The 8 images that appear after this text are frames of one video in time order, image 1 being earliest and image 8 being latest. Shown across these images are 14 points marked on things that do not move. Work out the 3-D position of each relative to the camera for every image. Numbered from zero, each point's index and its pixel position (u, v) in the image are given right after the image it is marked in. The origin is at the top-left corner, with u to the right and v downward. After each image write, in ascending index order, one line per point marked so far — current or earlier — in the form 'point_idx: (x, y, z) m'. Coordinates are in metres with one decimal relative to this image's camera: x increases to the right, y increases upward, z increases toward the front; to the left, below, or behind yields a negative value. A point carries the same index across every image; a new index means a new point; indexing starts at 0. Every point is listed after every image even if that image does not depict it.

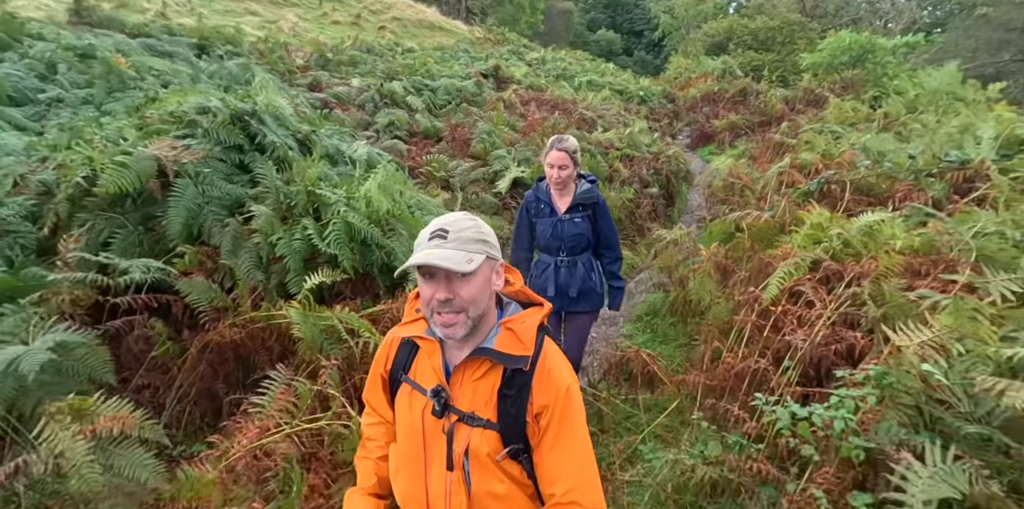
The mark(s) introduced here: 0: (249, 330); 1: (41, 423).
0: (-1.7, -0.5, +3.7) m
1: (-2.2, -0.8, +2.8) m
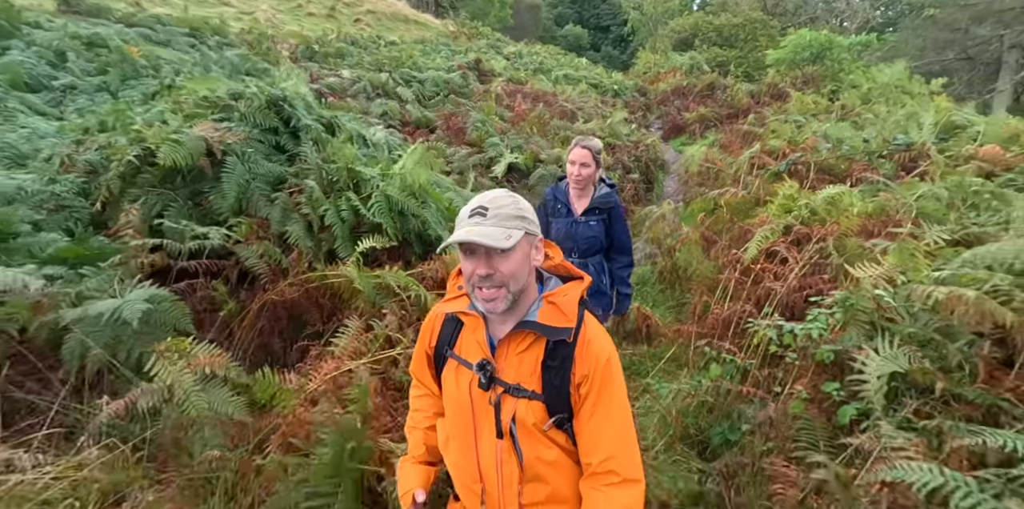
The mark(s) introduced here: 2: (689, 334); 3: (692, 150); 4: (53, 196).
0: (-1.5, -0.3, +4.2) m
1: (-2.0, -0.6, +3.3) m
2: (+1.4, -0.6, +4.4) m
3: (+3.8, +2.2, +11.7) m
4: (-3.8, +0.5, +4.7) m
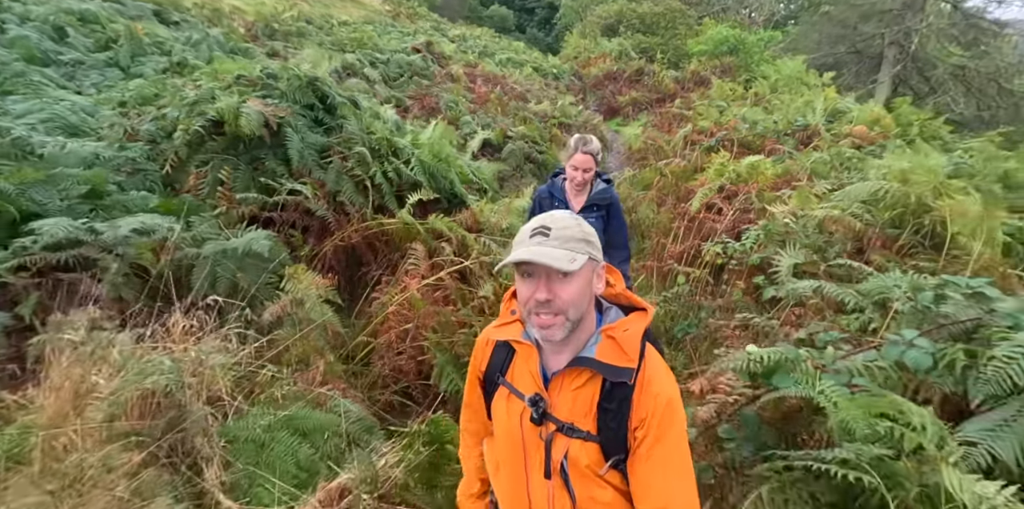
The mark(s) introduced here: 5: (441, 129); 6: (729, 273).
0: (-1.4, +0.2, +5.3) m
1: (-1.7, -0.2, +4.3) m
2: (+1.5, -0.1, +5.9) m
3: (+2.9, +3.0, +13.3) m
4: (-3.7, +0.9, +5.4) m
5: (-0.9, +1.6, +7.3) m
6: (+1.9, -0.2, +4.8) m
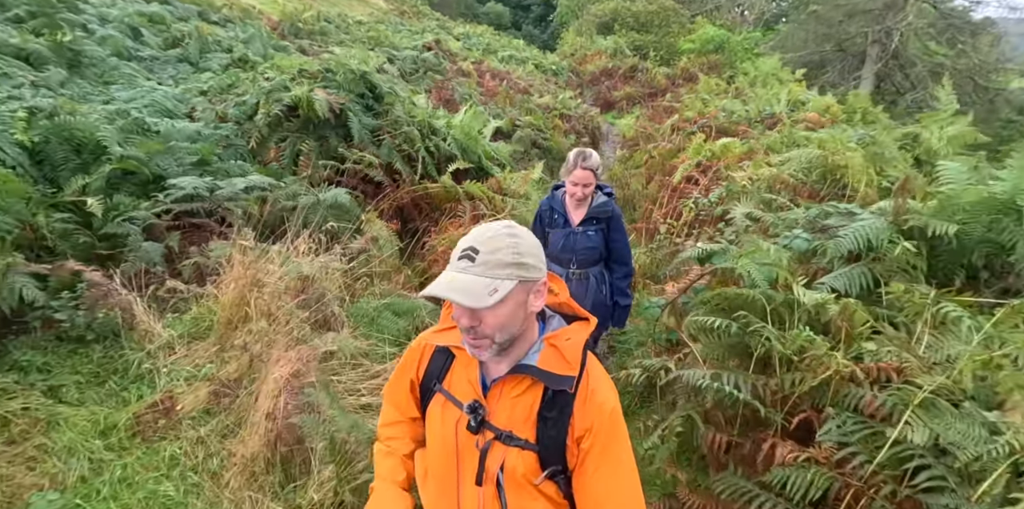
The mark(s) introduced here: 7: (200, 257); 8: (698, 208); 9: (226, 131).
0: (-1.2, +0.7, +6.6) m
1: (-1.5, +0.3, +5.6) m
2: (+1.7, +0.4, +7.3) m
3: (+3.0, +3.5, +14.7) m
4: (-3.5, +1.4, +6.7) m
5: (-0.7, +2.2, +8.6) m
6: (+2.1, +0.3, +6.2) m
7: (-2.8, 0.0, +5.1) m
8: (+2.1, +0.6, +6.4) m
9: (-3.5, +1.5, +6.8) m
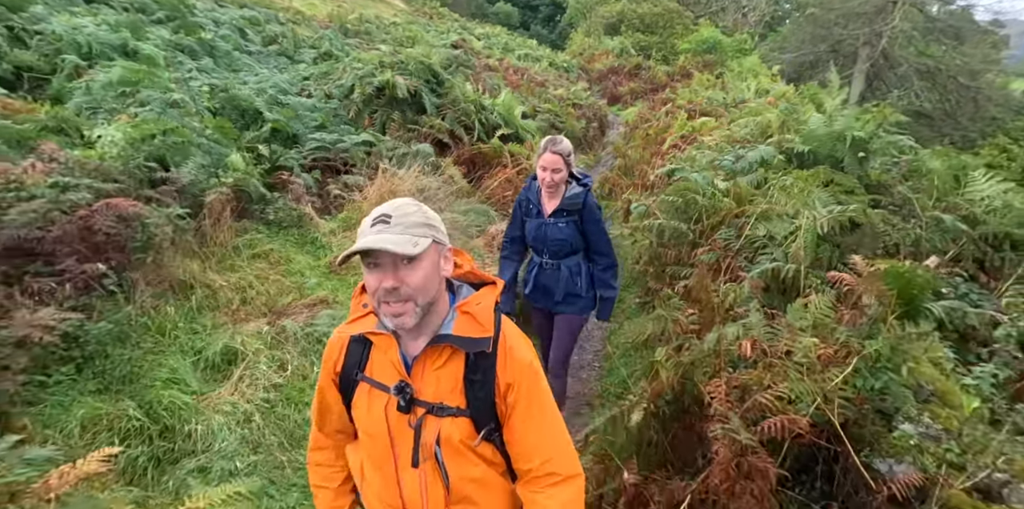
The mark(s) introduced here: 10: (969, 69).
0: (-0.7, +1.7, +9.1) m
1: (-1.0, +1.3, +8.1) m
2: (+2.2, +1.4, +9.7) m
3: (+3.6, +4.5, +17.1) m
4: (-3.0, +2.4, +9.2) m
5: (-0.2, +3.1, +11.1) m
6: (+2.6, +1.3, +8.6) m
7: (-2.4, +0.9, +7.6) m
8: (+2.6, +1.5, +8.9) m
9: (-3.0, +2.5, +9.3) m
10: (+15.2, +6.1, +18.2) m
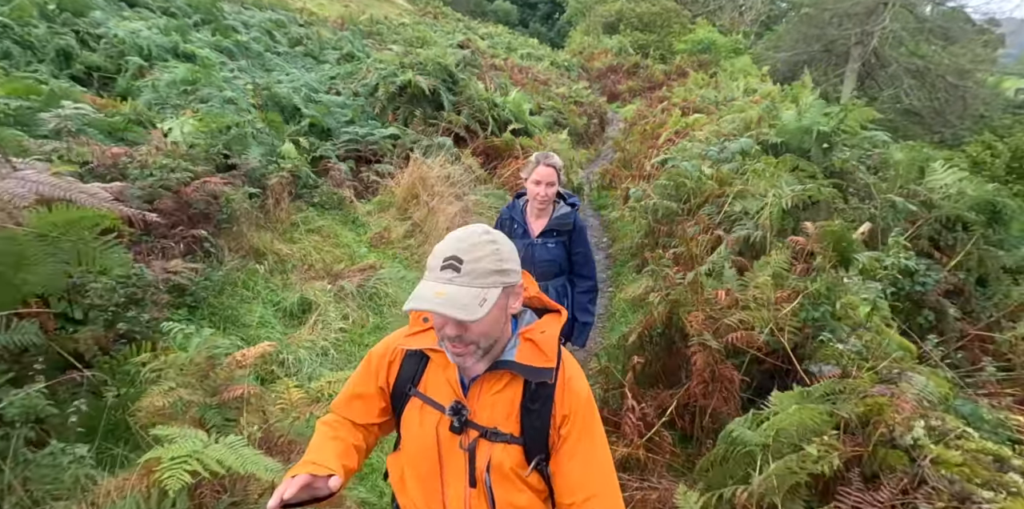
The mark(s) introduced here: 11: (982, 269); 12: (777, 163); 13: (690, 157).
0: (-0.5, +2.0, +10.1) m
1: (-0.8, +1.6, +9.1) m
2: (+2.4, +1.7, +10.7) m
3: (+3.8, +4.8, +18.1) m
4: (-2.8, +2.7, +10.2) m
5: (0.0, +3.4, +12.1) m
6: (+2.8, +1.6, +9.6) m
7: (-2.2, +1.3, +8.6) m
8: (+2.8, +1.8, +9.9) m
9: (-2.8, +2.8, +10.3) m
10: (+15.4, +6.4, +19.2) m
11: (+4.7, -0.2, +5.3) m
12: (+3.0, +1.0, +6.3) m
13: (+2.5, +1.3, +7.7) m
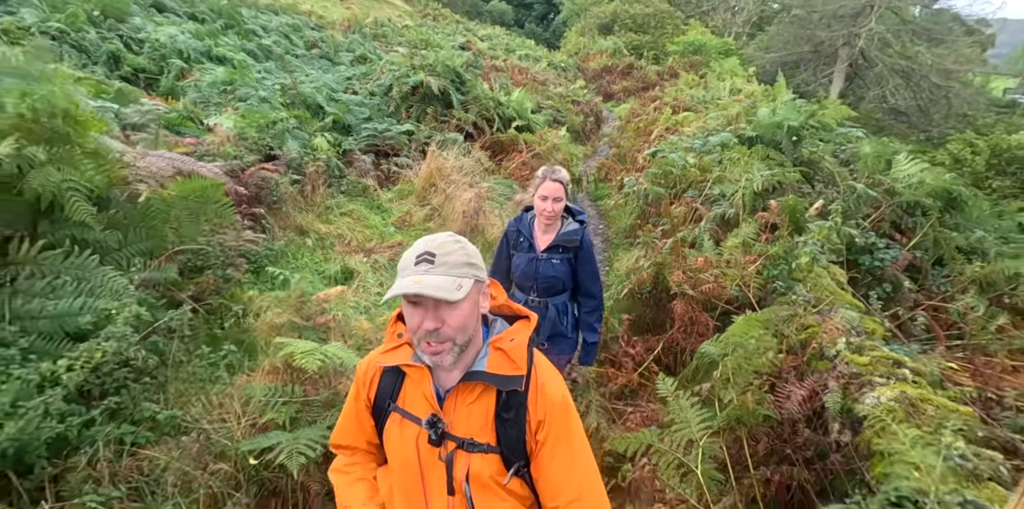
0: (-0.4, +2.3, +11.0) m
1: (-0.7, +1.9, +10.0) m
2: (+2.4, +2.0, +11.7) m
3: (+3.8, +5.1, +19.1) m
4: (-2.7, +3.0, +11.1) m
5: (0.0, +3.7, +13.0) m
6: (+2.9, +1.9, +10.6) m
7: (-2.1, +1.5, +9.5) m
8: (+2.9, +2.1, +10.8) m
9: (-2.7, +3.1, +11.2) m
10: (+15.4, +6.8, +20.3) m
11: (+4.9, +0.1, +6.2) m
12: (+3.1, +1.3, +7.3) m
13: (+2.6, +1.6, +8.6) m
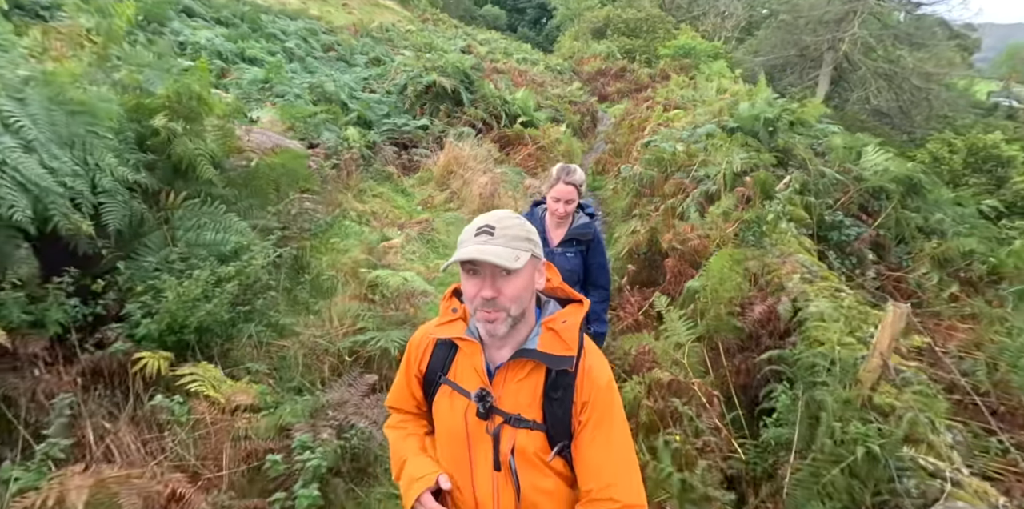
0: (-0.2, +2.6, +12.0) m
1: (-0.6, +2.2, +11.1) m
2: (+2.6, +2.3, +12.8) m
3: (+3.8, +5.4, +20.2) m
4: (-2.6, +3.3, +12.1) m
5: (+0.2, +4.1, +14.1) m
6: (+3.0, +2.2, +11.7) m
7: (-1.9, +1.9, +10.5) m
8: (+3.0, +2.5, +11.9) m
9: (-2.6, +3.4, +12.2) m
10: (+15.4, +7.1, +21.6) m
11: (+5.1, +0.5, +7.3) m
12: (+3.3, +1.7, +8.3) m
13: (+2.7, +2.0, +9.7) m
